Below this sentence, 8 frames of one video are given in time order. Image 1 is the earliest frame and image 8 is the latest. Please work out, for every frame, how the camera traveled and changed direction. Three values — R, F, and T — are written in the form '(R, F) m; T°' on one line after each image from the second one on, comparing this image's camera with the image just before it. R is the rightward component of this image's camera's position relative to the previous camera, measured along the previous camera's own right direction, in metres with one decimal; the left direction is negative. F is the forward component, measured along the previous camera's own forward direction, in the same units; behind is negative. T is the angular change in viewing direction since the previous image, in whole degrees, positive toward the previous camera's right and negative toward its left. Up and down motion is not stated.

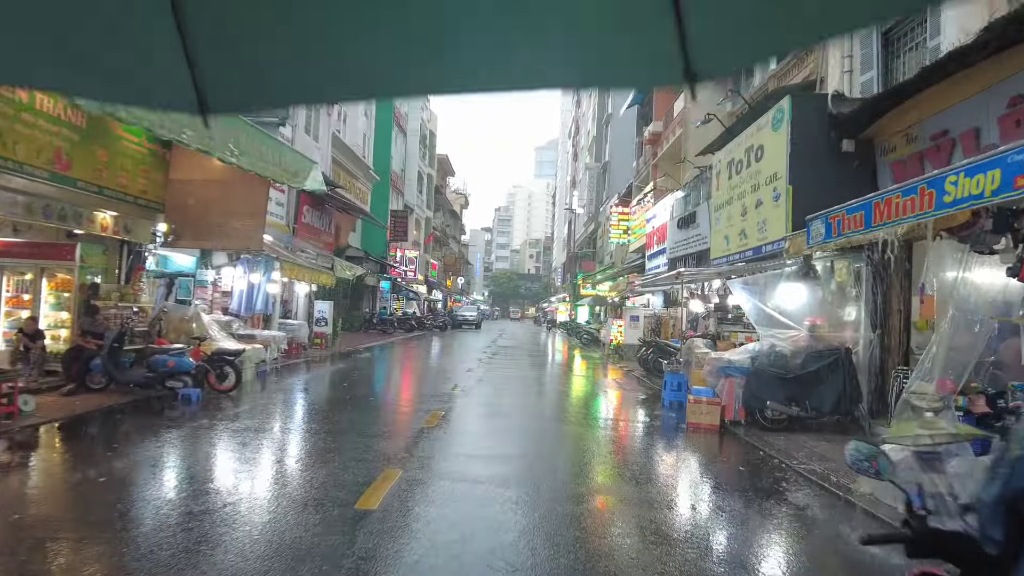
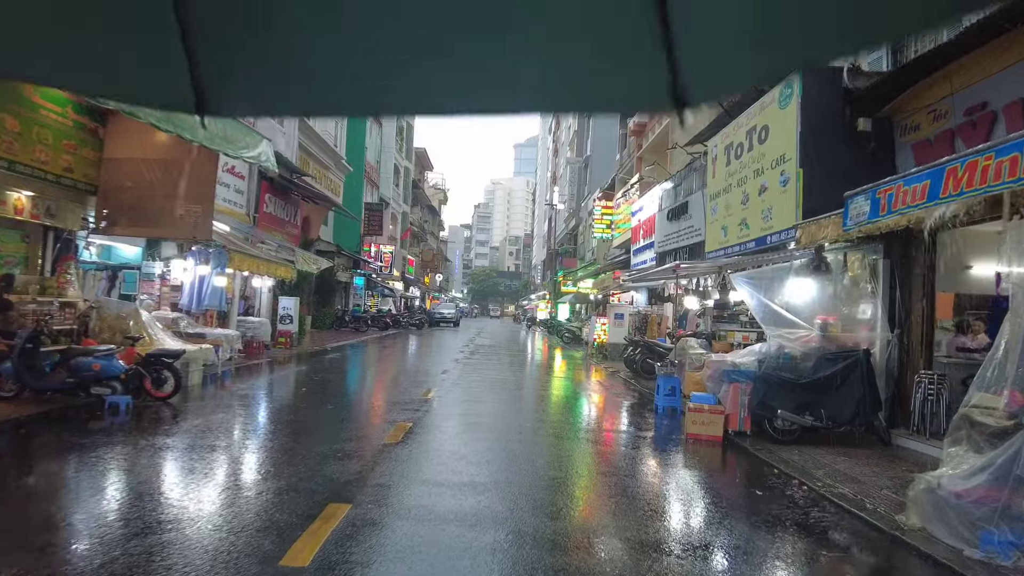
(0.0, +1.2) m; +2°
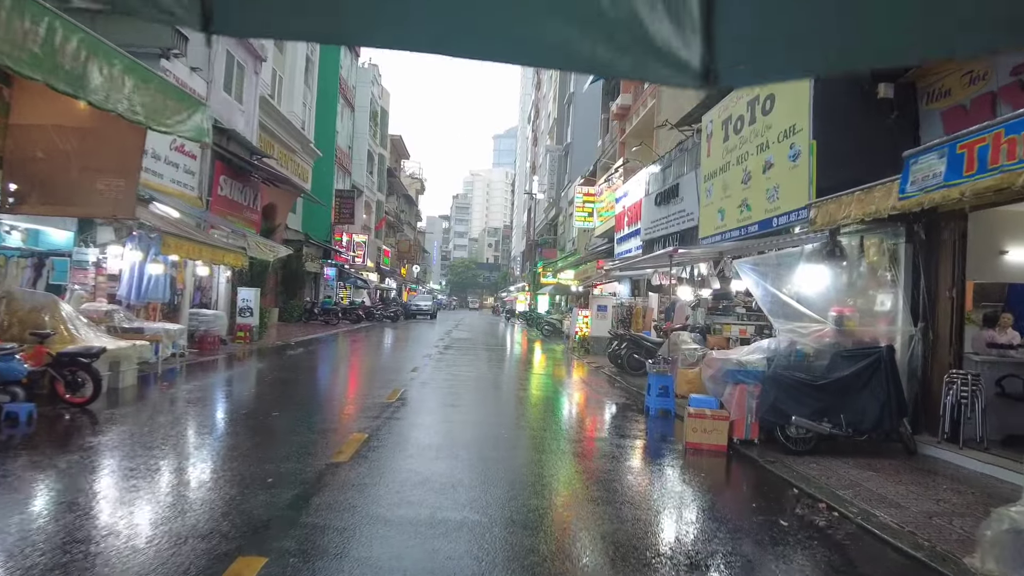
(+0.1, +1.2) m; +2°
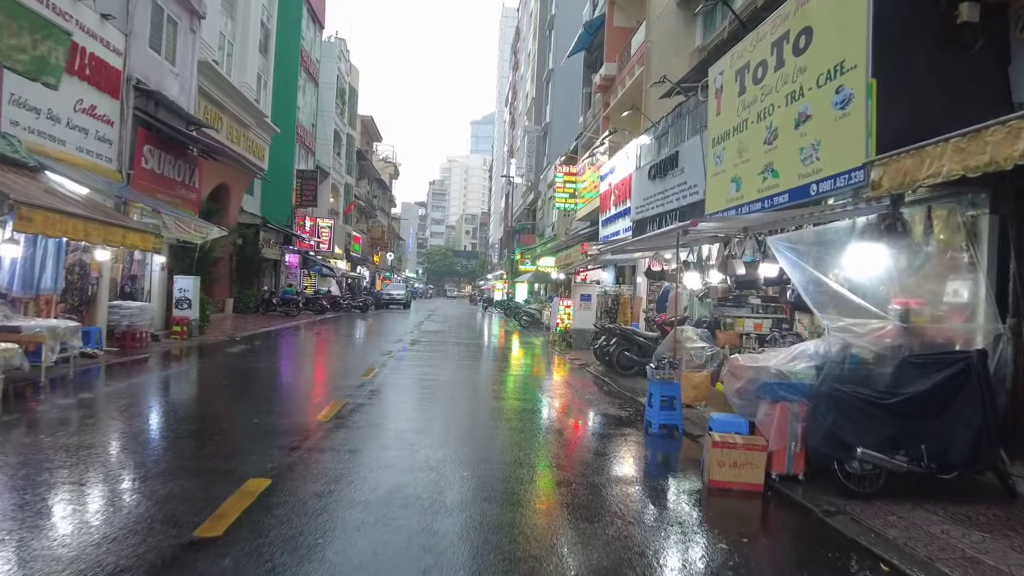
(+0.1, +2.1) m; +2°
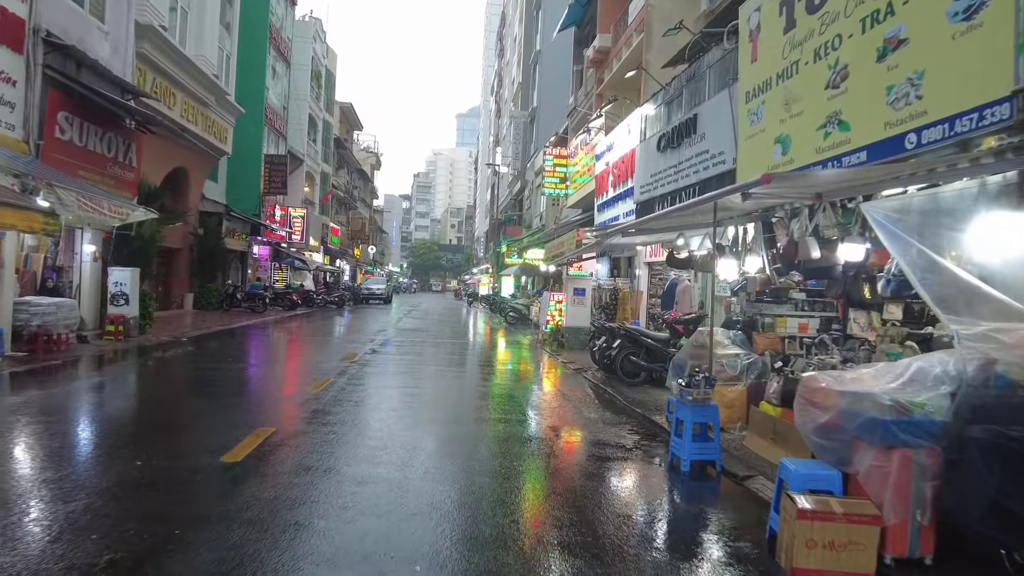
(0.0, +2.1) m; +1°
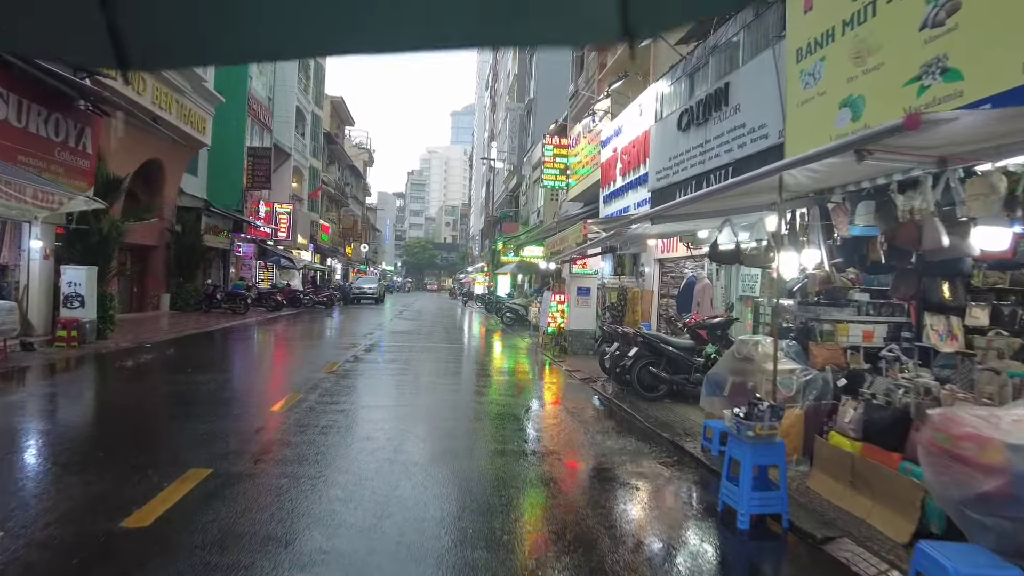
(-0.1, +1.5) m; 0°
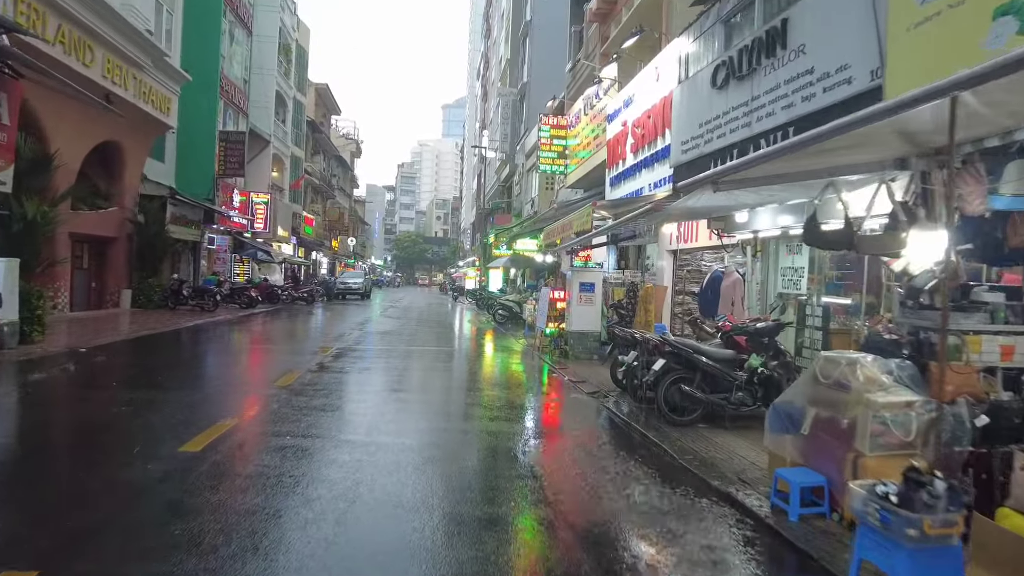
(0.0, +2.0) m; +1°
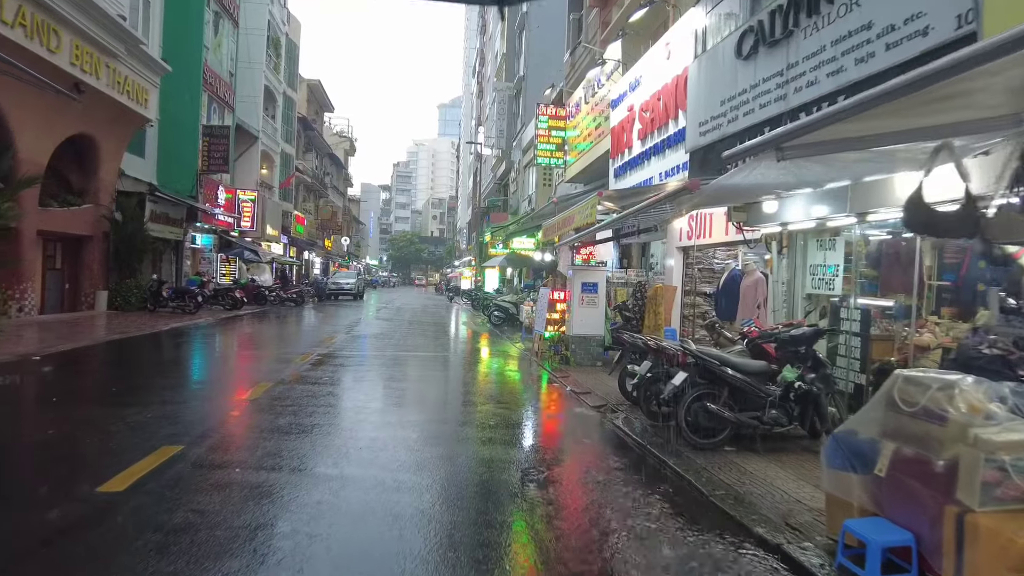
(0.0, +1.1) m; 0°
